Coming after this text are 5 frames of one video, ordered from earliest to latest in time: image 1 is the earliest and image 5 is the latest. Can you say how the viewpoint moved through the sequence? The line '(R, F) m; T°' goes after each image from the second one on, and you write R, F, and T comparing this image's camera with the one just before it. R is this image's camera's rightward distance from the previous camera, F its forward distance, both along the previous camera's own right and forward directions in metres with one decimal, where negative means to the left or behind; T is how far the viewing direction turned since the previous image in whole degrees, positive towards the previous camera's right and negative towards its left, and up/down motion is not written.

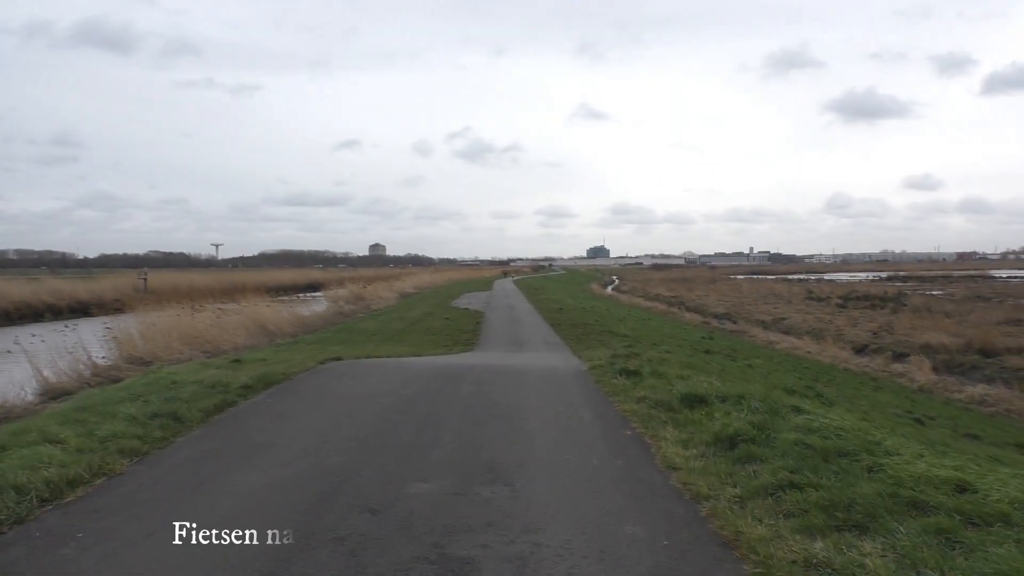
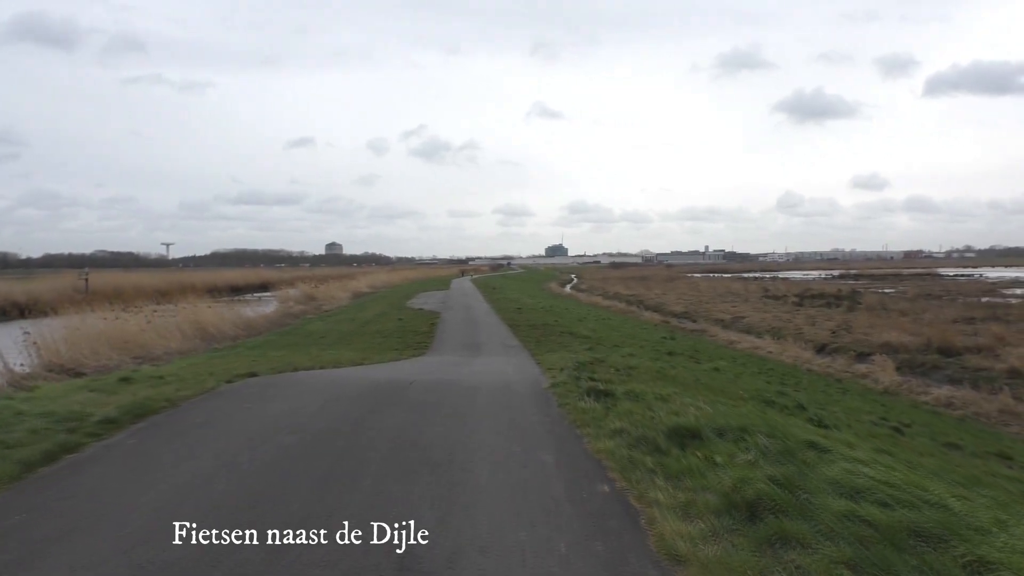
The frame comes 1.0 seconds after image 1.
(+0.1, +1.3) m; +3°
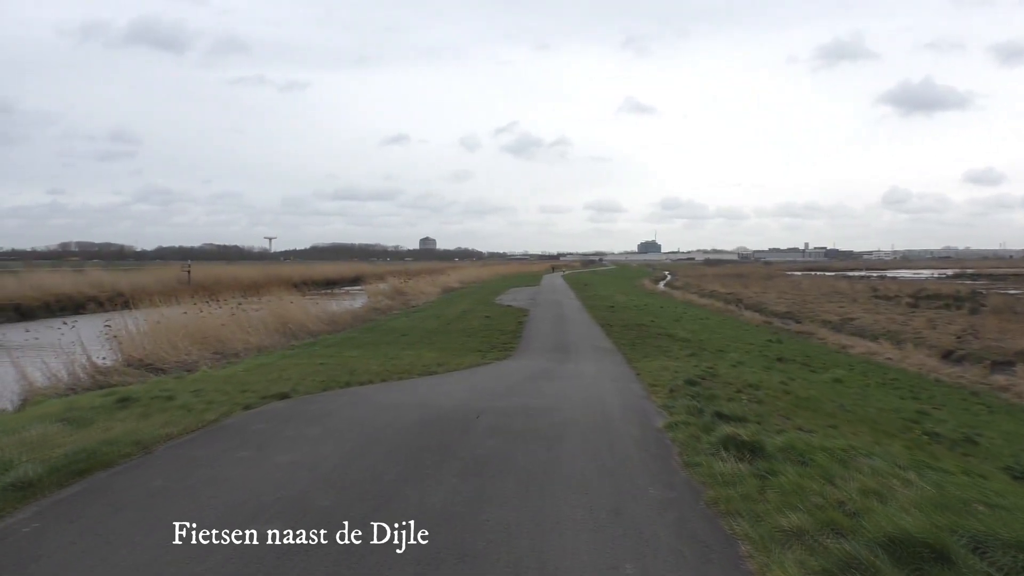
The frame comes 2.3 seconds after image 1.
(-0.1, +1.7) m; -7°
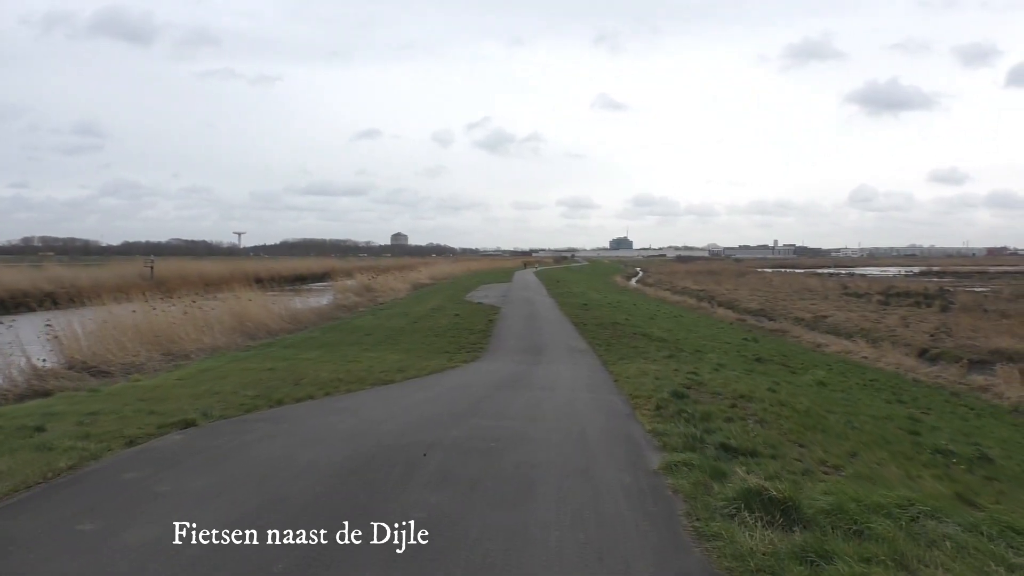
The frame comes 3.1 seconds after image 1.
(+0.1, +1.1) m; +2°
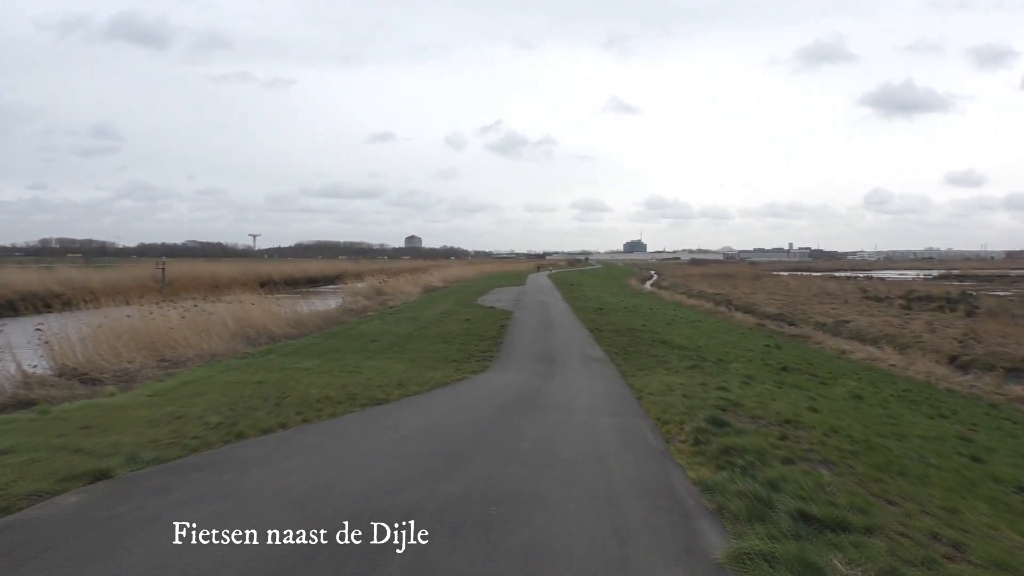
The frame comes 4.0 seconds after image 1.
(0.0, +1.1) m; -1°
